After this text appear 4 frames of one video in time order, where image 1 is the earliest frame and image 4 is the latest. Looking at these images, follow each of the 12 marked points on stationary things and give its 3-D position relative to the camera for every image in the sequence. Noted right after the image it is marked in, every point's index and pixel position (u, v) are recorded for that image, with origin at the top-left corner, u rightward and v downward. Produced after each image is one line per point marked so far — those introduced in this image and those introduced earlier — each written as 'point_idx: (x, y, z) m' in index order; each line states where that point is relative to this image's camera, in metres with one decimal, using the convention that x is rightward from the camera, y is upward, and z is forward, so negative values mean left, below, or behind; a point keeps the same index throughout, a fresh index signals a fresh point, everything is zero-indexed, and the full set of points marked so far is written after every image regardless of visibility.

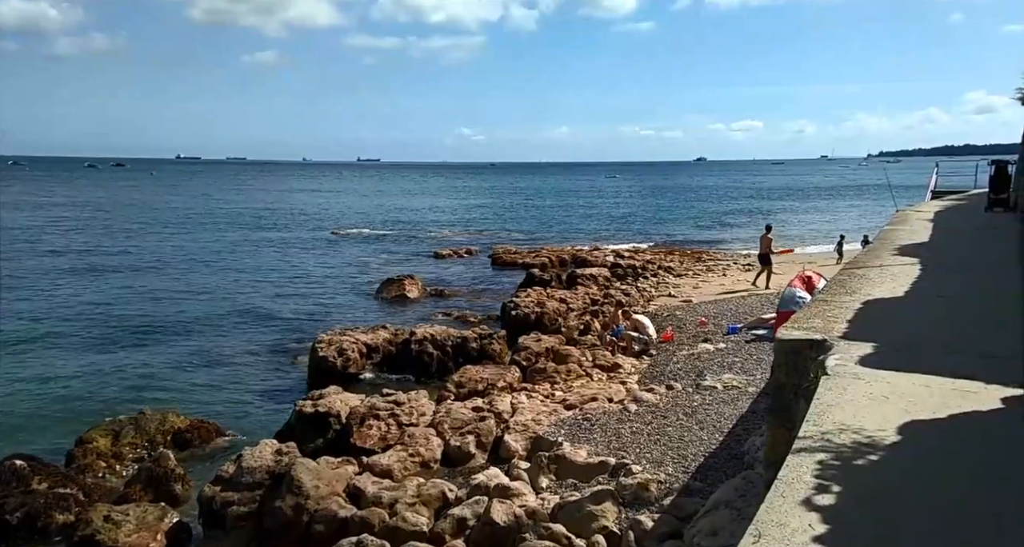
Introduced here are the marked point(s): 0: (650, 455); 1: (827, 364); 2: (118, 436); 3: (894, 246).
0: (+1.6, -2.2, +10.7) m
1: (+2.1, -0.6, +5.9) m
2: (-6.0, -2.5, +13.5) m
3: (+5.7, +0.4, +13.2) m
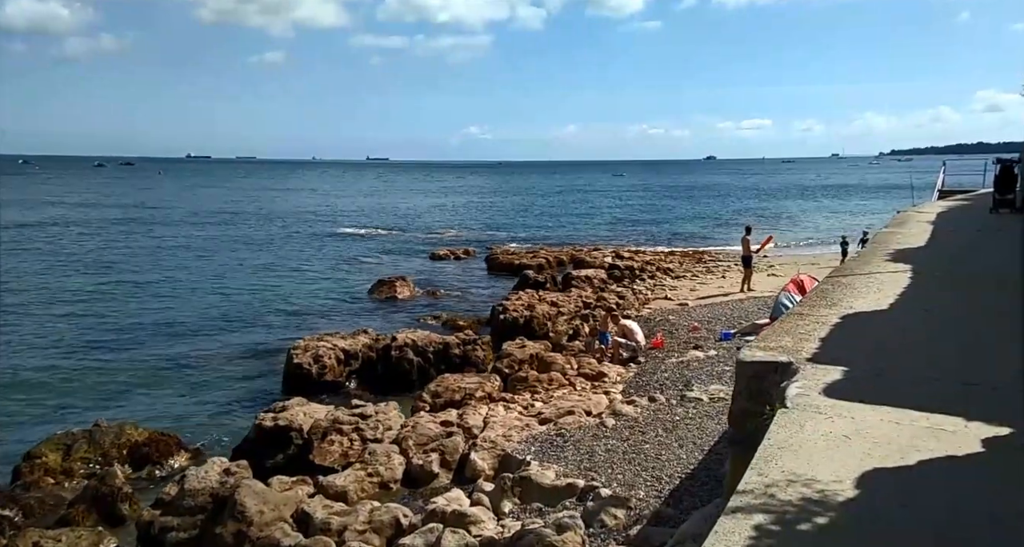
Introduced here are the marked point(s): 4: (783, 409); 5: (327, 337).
0: (+1.2, -2.3, +10.0) m
1: (+1.6, -0.7, +5.2) m
2: (-6.4, -2.6, +12.8) m
3: (+5.3, +0.3, +12.4) m
4: (+1.5, -0.8, +5.0) m
5: (-4.0, -1.4, +19.1) m
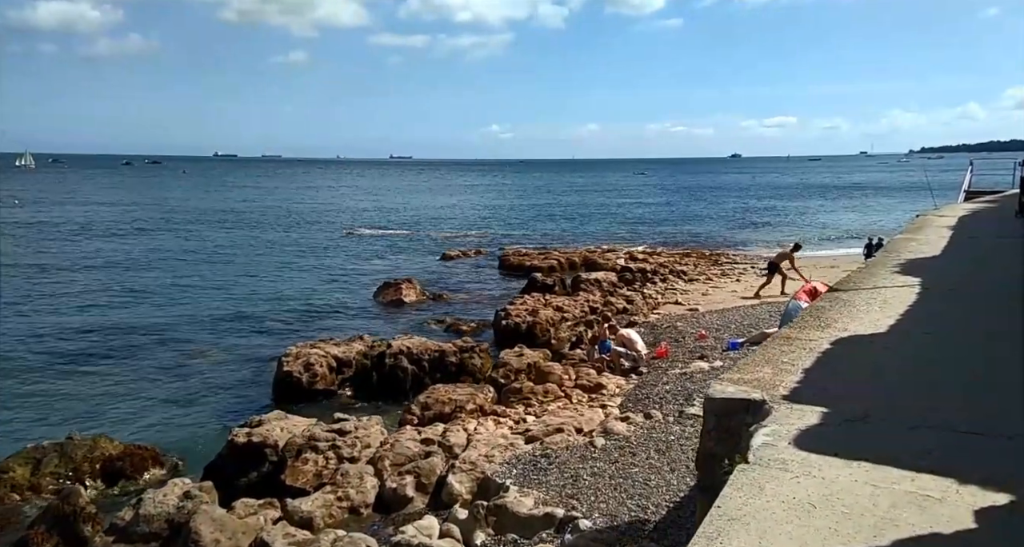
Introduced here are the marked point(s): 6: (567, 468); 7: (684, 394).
0: (+1.0, -2.4, +9.3) m
1: (+1.2, -0.9, +4.5) m
2: (-6.6, -2.7, +12.3) m
3: (+5.1, +0.1, +11.6) m
4: (+1.1, -0.9, +4.3) m
5: (-4.0, -1.5, +18.5) m
6: (+0.7, -2.3, +10.4) m
7: (+2.7, -1.9, +14.0) m
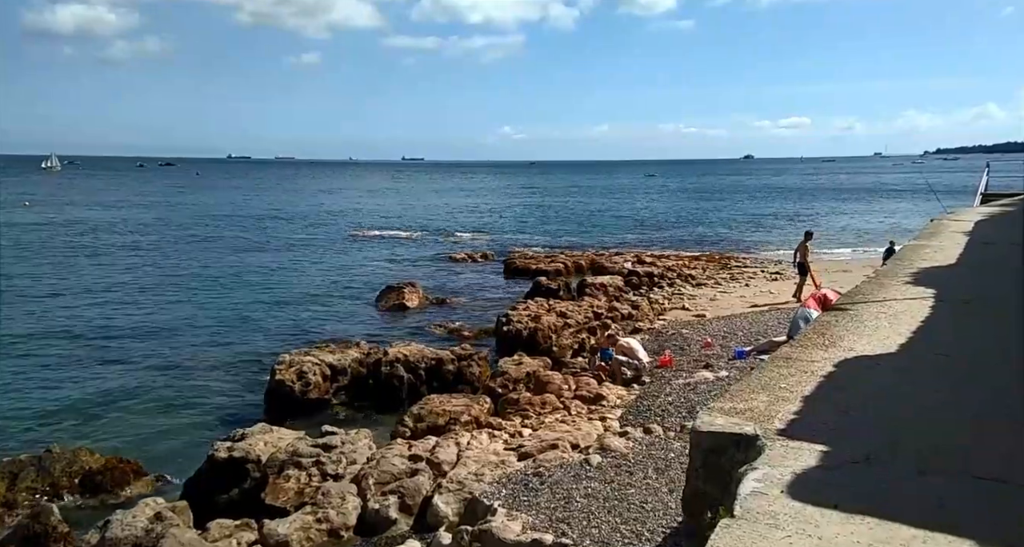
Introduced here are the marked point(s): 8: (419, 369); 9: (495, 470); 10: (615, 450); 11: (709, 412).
0: (+0.8, -2.5, +8.7) m
1: (+1.0, -1.0, +4.0) m
2: (-6.7, -2.8, +11.9) m
3: (+5.0, 0.0, +11.0) m
4: (+0.9, -1.0, +3.7) m
5: (-4.0, -1.6, +18.1) m
6: (+0.5, -2.4, +9.9) m
7: (+2.6, -2.0, +13.4) m
8: (-1.8, -1.8, +16.9) m
9: (-0.2, -2.4, +10.7) m
10: (+1.3, -2.3, +11.2) m
11: (+1.1, -0.8, +5.0) m
